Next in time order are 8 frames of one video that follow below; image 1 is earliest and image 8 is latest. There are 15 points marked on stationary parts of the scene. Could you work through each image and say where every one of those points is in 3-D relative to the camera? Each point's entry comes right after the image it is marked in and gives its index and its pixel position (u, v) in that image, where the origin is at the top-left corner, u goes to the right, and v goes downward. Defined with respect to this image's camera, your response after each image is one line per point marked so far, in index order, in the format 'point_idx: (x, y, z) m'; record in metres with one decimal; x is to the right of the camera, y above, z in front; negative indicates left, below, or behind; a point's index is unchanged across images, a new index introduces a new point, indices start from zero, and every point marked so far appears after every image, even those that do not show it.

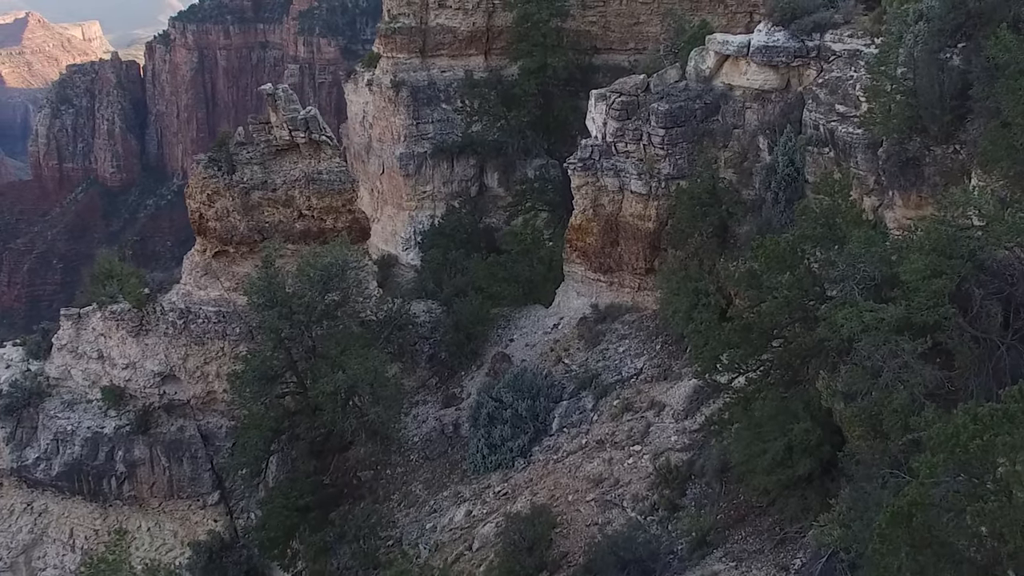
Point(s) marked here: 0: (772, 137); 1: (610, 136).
0: (+2.4, +1.4, +16.3) m
1: (+1.0, +1.5, +17.3) m
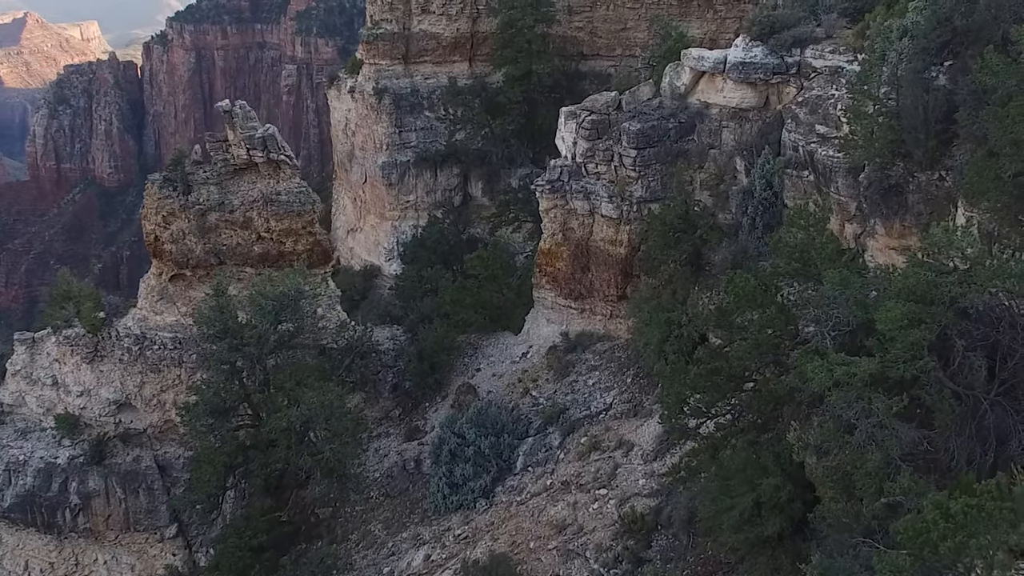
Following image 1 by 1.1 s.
0: (+2.1, +1.1, +15.4) m
1: (+0.6, +1.2, +16.5) m
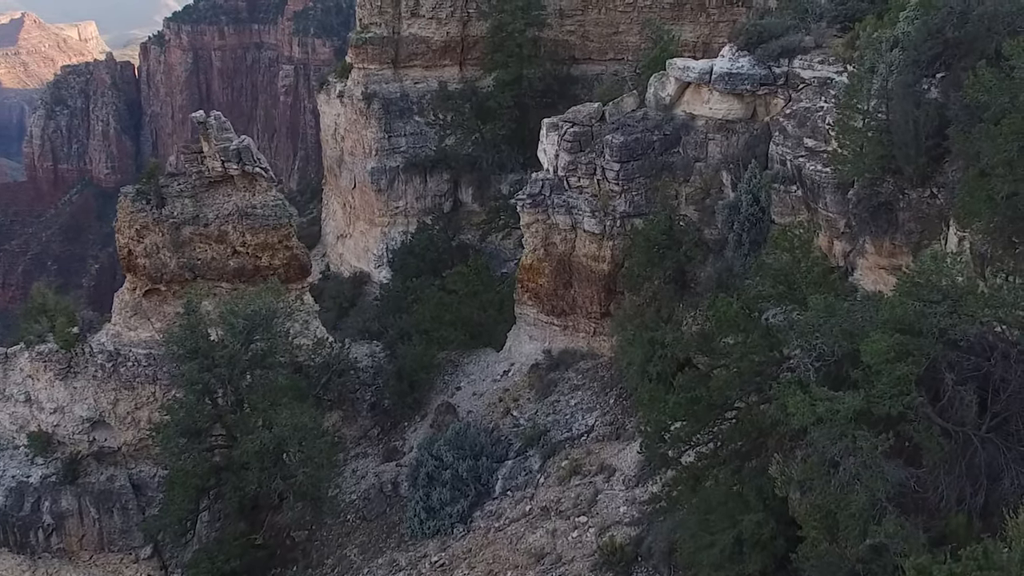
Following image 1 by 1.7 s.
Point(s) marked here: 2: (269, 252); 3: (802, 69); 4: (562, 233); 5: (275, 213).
0: (+1.9, +1.0, +15.0) m
1: (+0.5, +1.1, +16.0) m
2: (-2.5, +0.4, +18.0) m
3: (+2.4, +1.8, +14.6) m
4: (+0.5, +0.5, +16.2) m
5: (-2.4, +0.8, +17.9) m
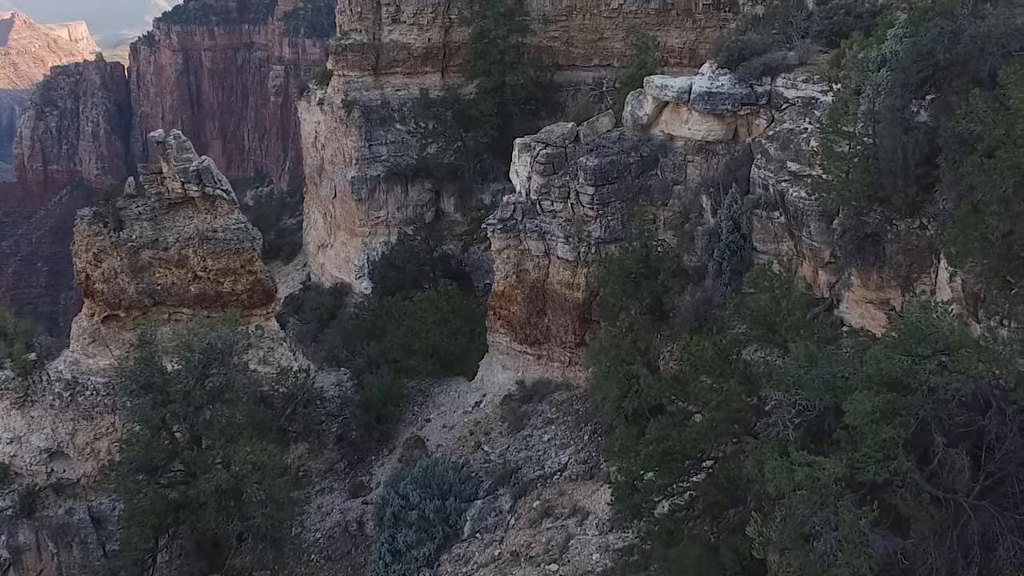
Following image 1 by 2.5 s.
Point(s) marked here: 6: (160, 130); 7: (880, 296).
0: (+1.7, +0.7, +14.3) m
1: (+0.2, +0.8, +15.3) m
2: (-2.8, +0.1, +17.3) m
3: (+2.2, +1.6, +13.9) m
4: (+0.2, +0.3, +15.5) m
5: (-2.7, +0.5, +17.2) m
6: (-3.3, +1.5, +16.5) m
7: (+2.5, -0.1, +12.0) m
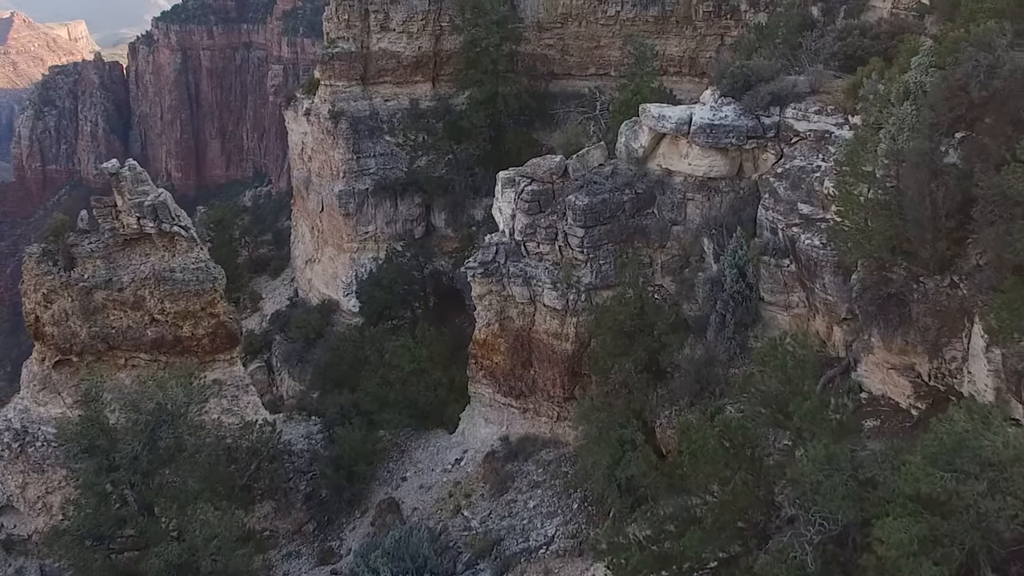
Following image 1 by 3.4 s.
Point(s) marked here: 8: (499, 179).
0: (+1.5, +0.4, +12.9) m
1: (+0.1, +0.4, +13.9) m
2: (-2.9, -0.3, +15.9) m
3: (+2.0, +1.2, +12.5) m
4: (+0.1, -0.1, +14.1) m
5: (-2.8, +0.1, +15.8) m
6: (-3.5, +1.1, +15.2) m
7: (+2.4, -0.4, +10.7) m
8: (-0.1, +0.9, +14.2) m
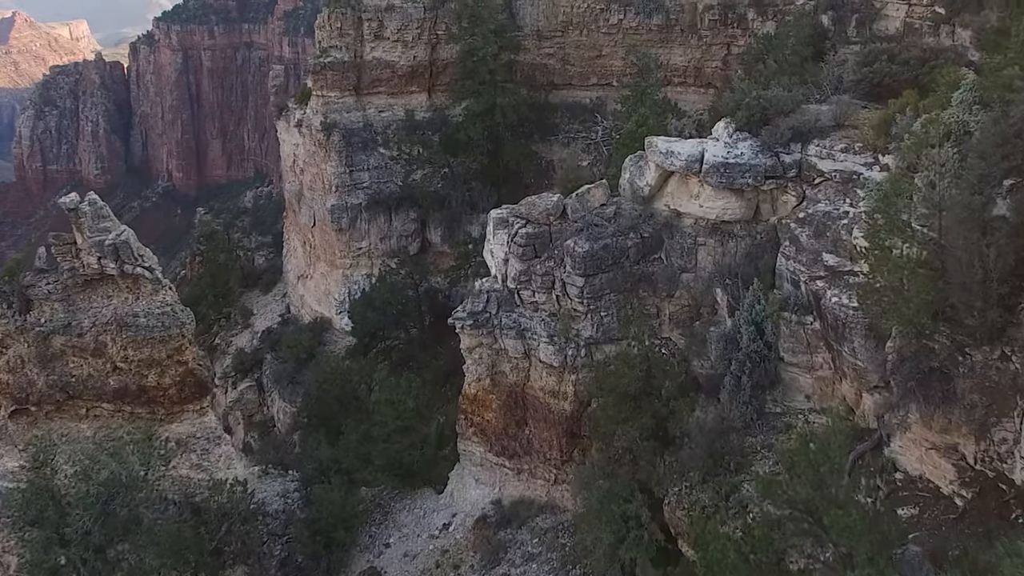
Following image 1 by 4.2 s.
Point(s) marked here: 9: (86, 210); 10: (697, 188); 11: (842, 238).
0: (+1.5, 0.0, +11.6) m
1: (0.0, +0.1, +12.7) m
2: (-2.9, -0.7, +14.6) m
3: (+2.0, +0.8, +11.3) m
4: (0.0, -0.5, +12.8) m
5: (-2.9, -0.3, +14.5) m
6: (-3.5, +0.7, +13.9) m
7: (+2.3, -0.8, +9.4) m
8: (-0.2, +0.5, +12.9) m
9: (-3.4, +0.6, +14.0) m
10: (+1.3, +0.7, +12.0) m
11: (+2.0, +0.3, +10.6) m
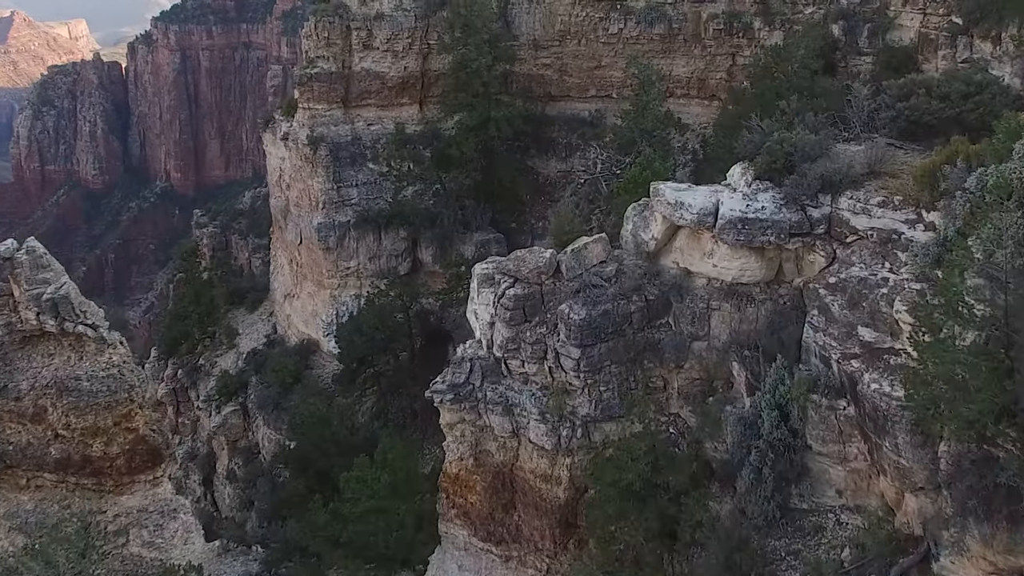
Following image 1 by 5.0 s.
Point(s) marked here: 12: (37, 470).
0: (+1.4, -0.4, +10.1) m
1: (-0.1, -0.4, +11.1) m
2: (-3.0, -1.1, +13.1) m
3: (+1.9, +0.4, +9.7) m
4: (-0.1, -0.9, +11.3) m
5: (-3.0, -0.7, +13.0) m
6: (-3.6, +0.3, +12.4) m
7: (+2.2, -1.2, +7.9) m
8: (-0.2, +0.1, +11.4) m
9: (-3.5, +0.2, +12.4) m
10: (+1.2, +0.3, +10.5) m
11: (+1.9, -0.1, +9.1) m
12: (-3.6, -1.4, +13.1) m
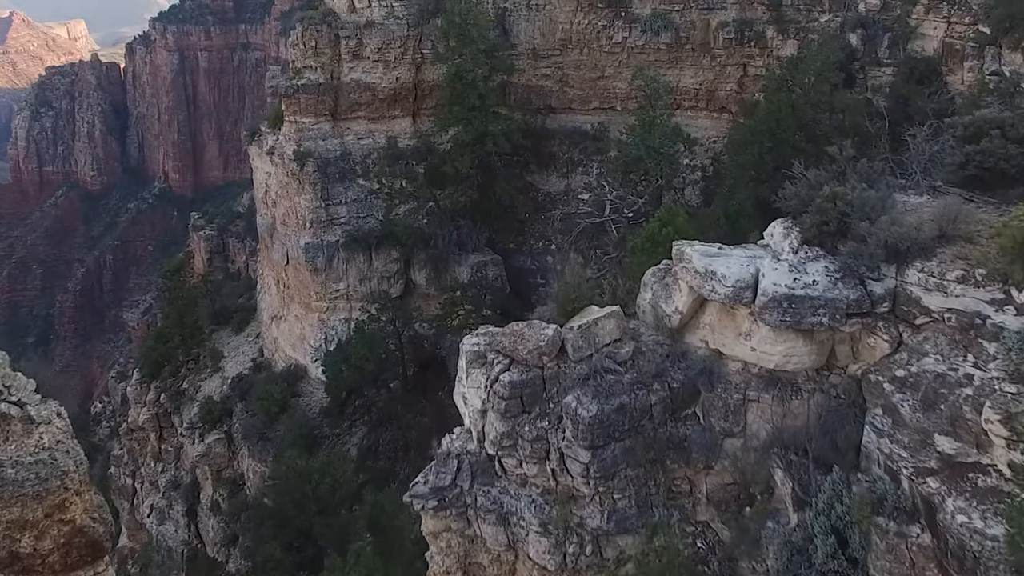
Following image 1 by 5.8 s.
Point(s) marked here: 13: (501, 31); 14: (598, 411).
0: (+1.4, -0.9, +8.3) m
1: (-0.1, -0.8, +9.3) m
2: (-3.1, -1.5, +11.3) m
3: (+1.9, 0.0, +7.9) m
4: (-0.1, -1.4, +9.5) m
5: (-3.0, -1.1, +11.2) m
6: (-3.6, -0.1, +10.6) m
7: (+2.2, -1.7, +6.1) m
8: (-0.3, -0.3, +9.6) m
9: (-3.5, -0.3, +10.6) m
10: (+1.2, -0.2, +8.7) m
11: (+1.9, -0.6, +7.3) m
12: (-3.6, -1.8, +11.3) m
13: (-0.1, +3.0, +20.9) m
14: (+0.4, -0.6, +8.6) m
